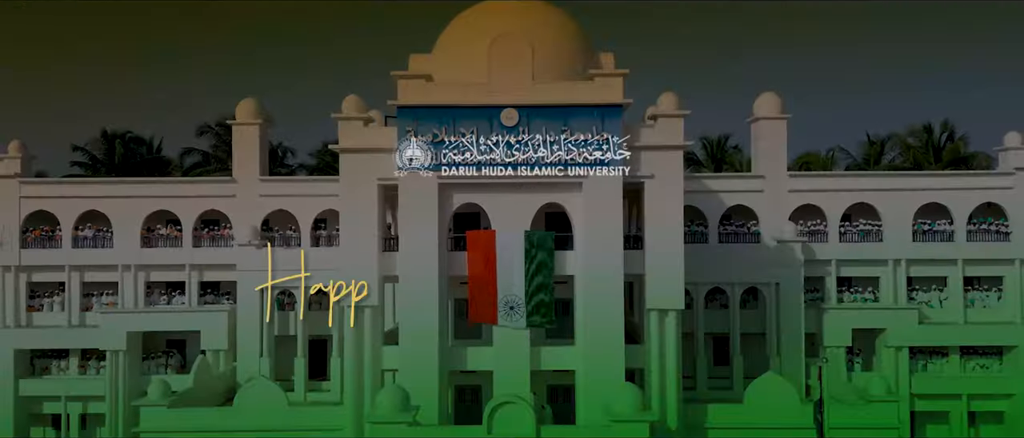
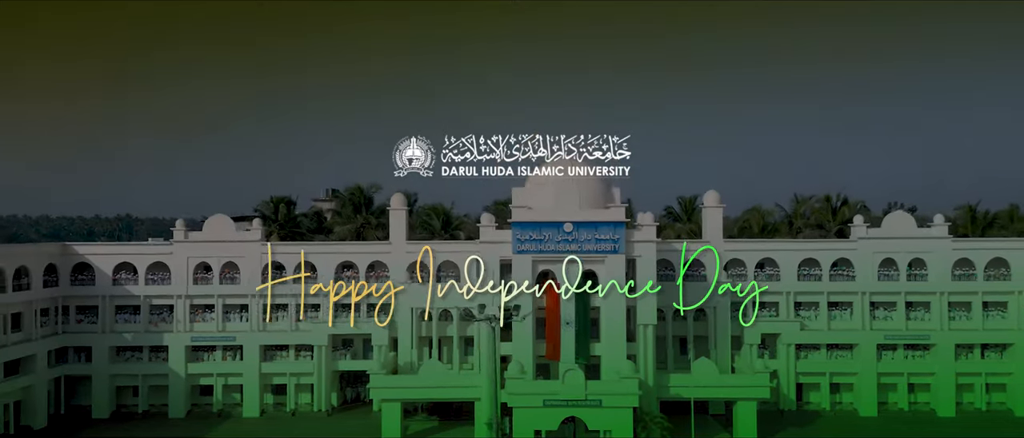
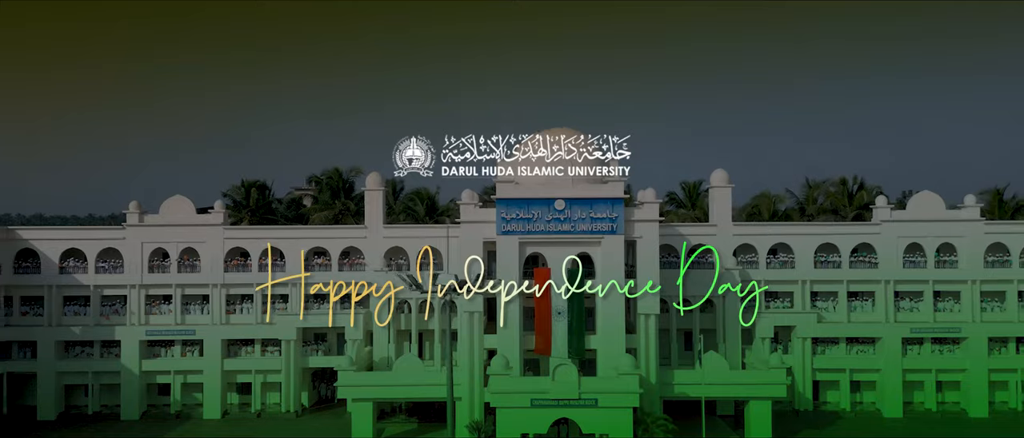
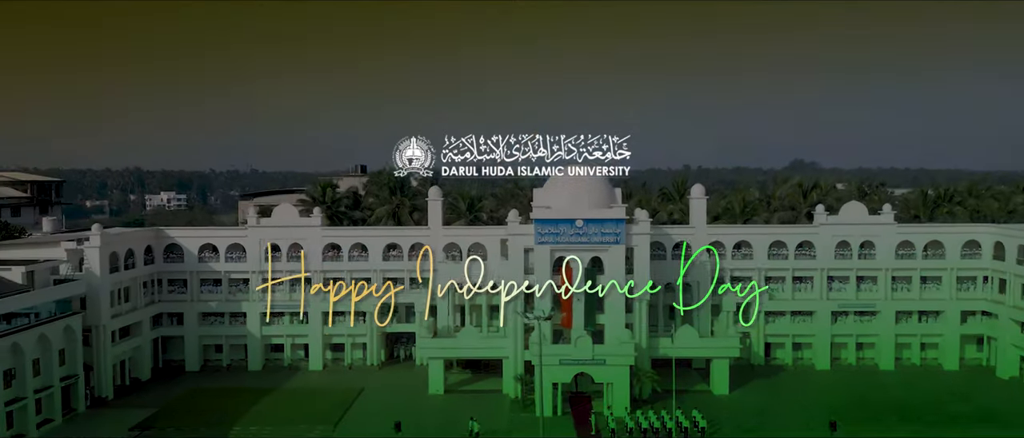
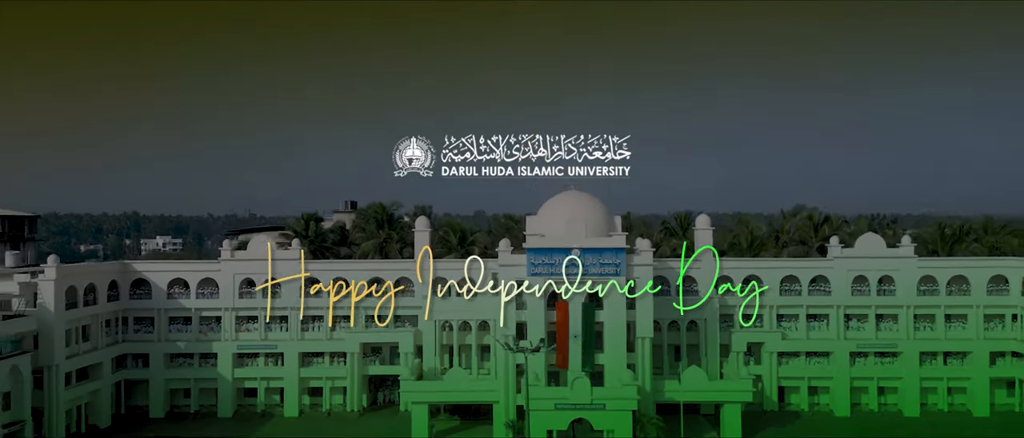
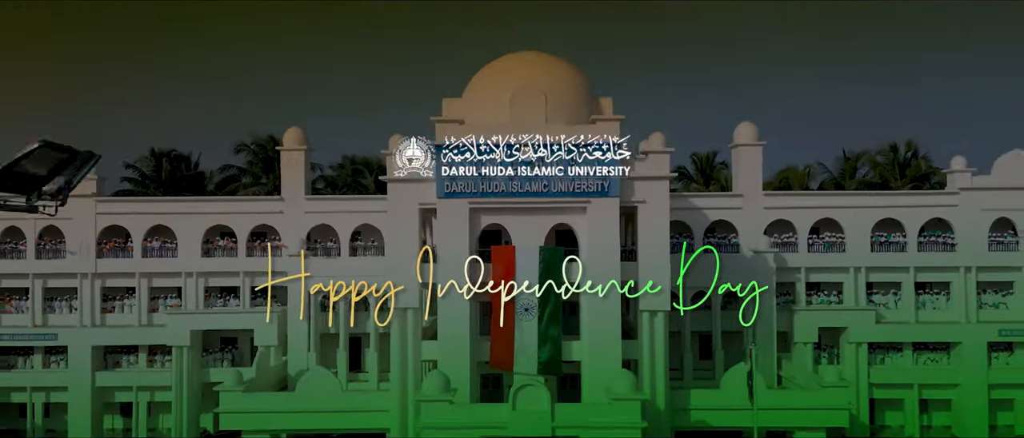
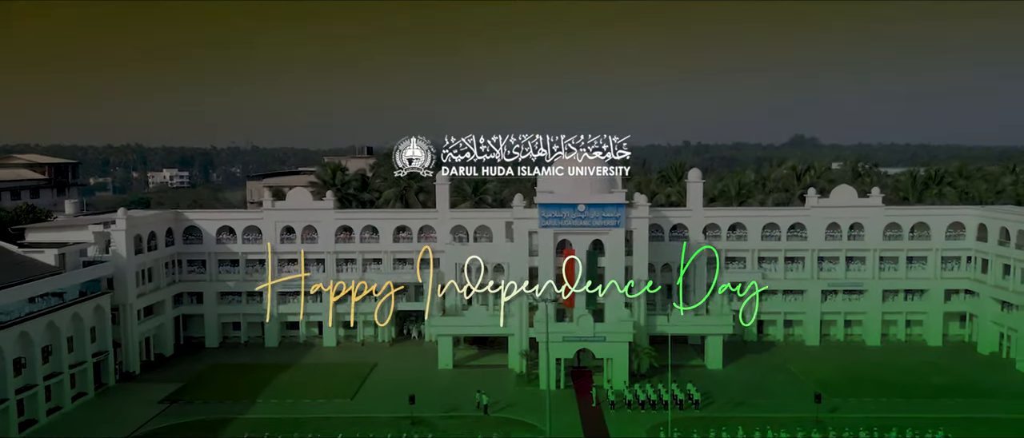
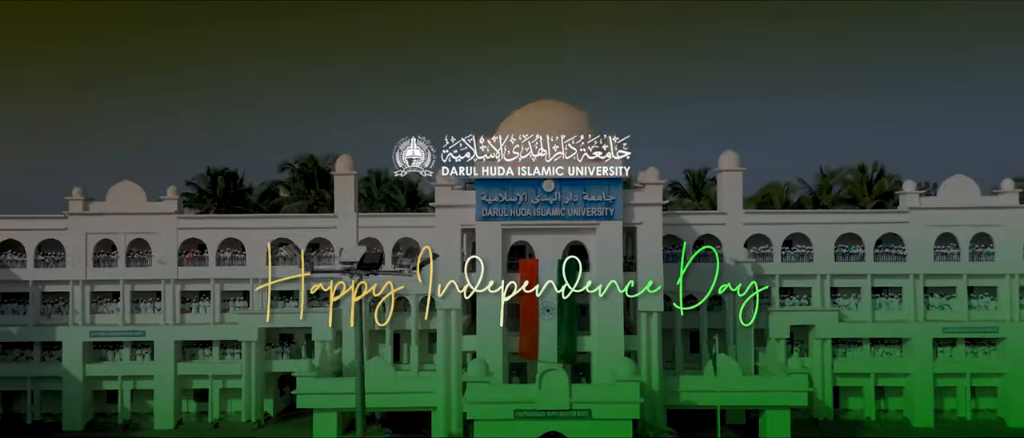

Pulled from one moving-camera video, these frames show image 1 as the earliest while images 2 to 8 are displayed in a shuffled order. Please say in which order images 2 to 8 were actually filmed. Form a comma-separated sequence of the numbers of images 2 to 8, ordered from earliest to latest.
6, 8, 3, 2, 5, 4, 7
